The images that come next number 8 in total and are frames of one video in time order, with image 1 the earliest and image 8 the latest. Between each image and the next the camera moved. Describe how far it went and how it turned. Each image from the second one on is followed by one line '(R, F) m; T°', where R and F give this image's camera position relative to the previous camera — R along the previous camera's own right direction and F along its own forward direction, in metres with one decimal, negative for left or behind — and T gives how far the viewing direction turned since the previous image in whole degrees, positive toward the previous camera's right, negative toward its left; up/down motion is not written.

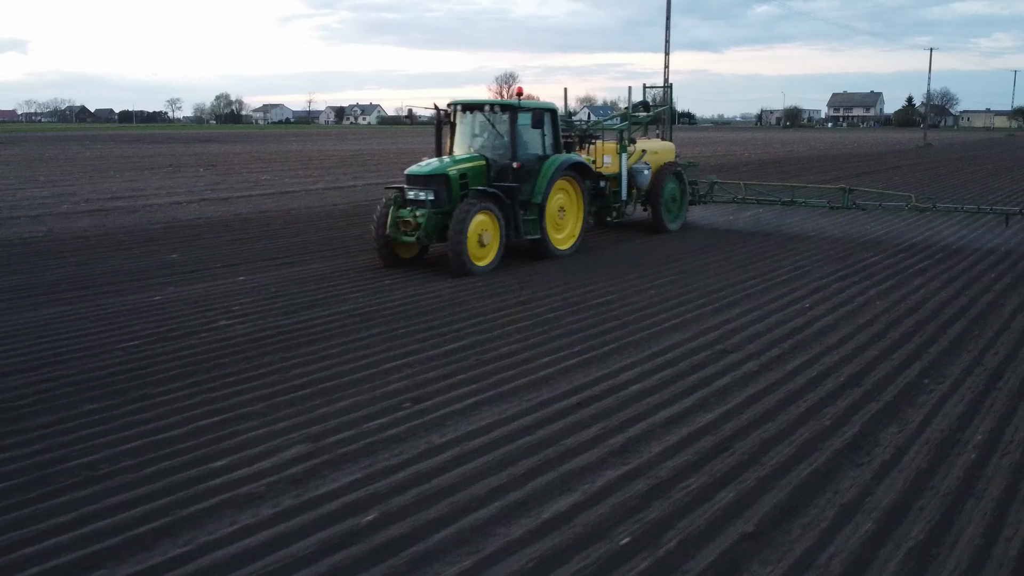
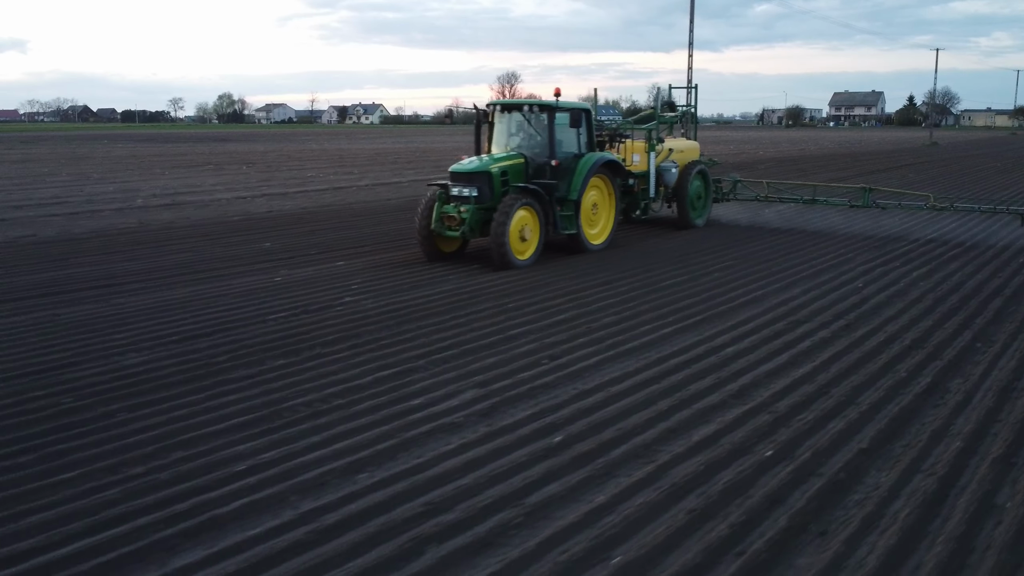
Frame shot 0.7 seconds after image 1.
(-0.8, -0.9) m; 0°
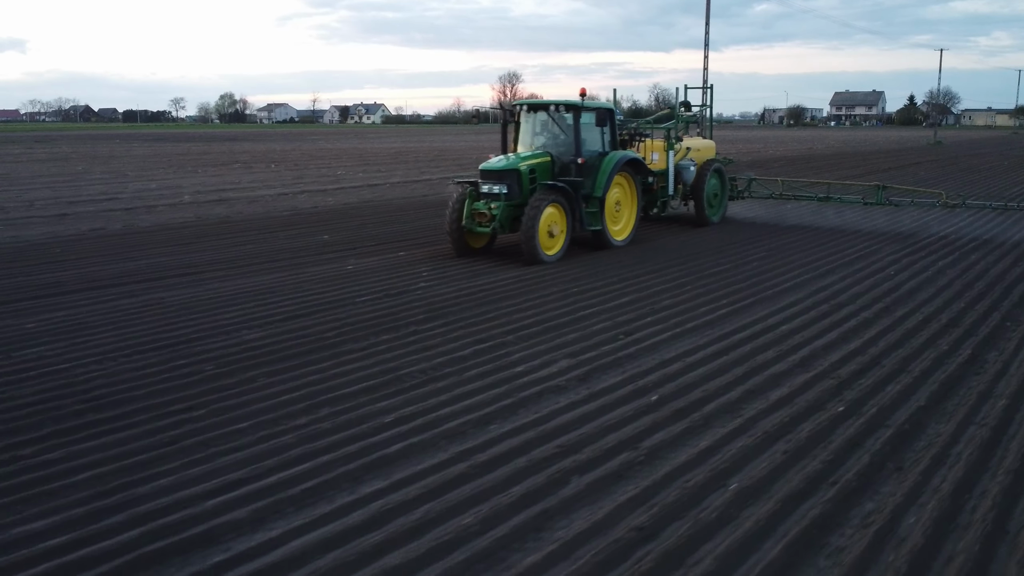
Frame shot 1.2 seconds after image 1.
(-0.6, -0.6) m; 0°
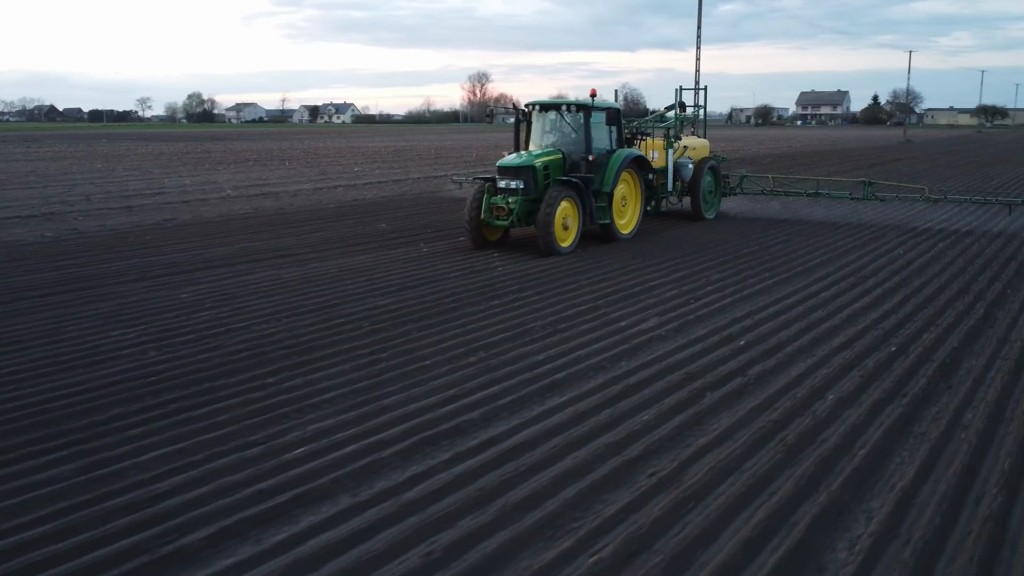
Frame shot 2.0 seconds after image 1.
(-1.0, -1.1) m; +2°
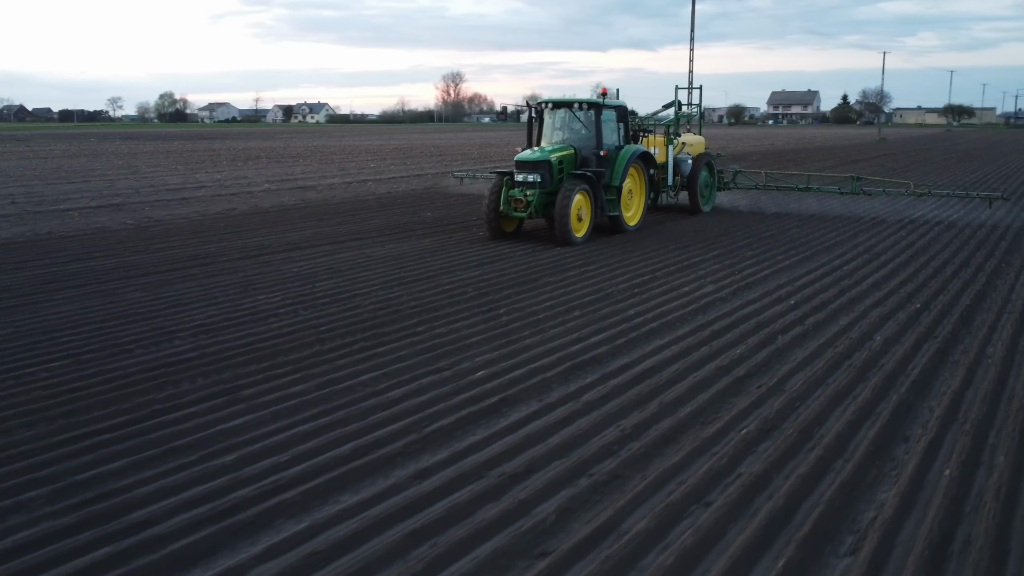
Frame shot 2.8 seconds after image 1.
(-1.0, -1.1) m; +2°
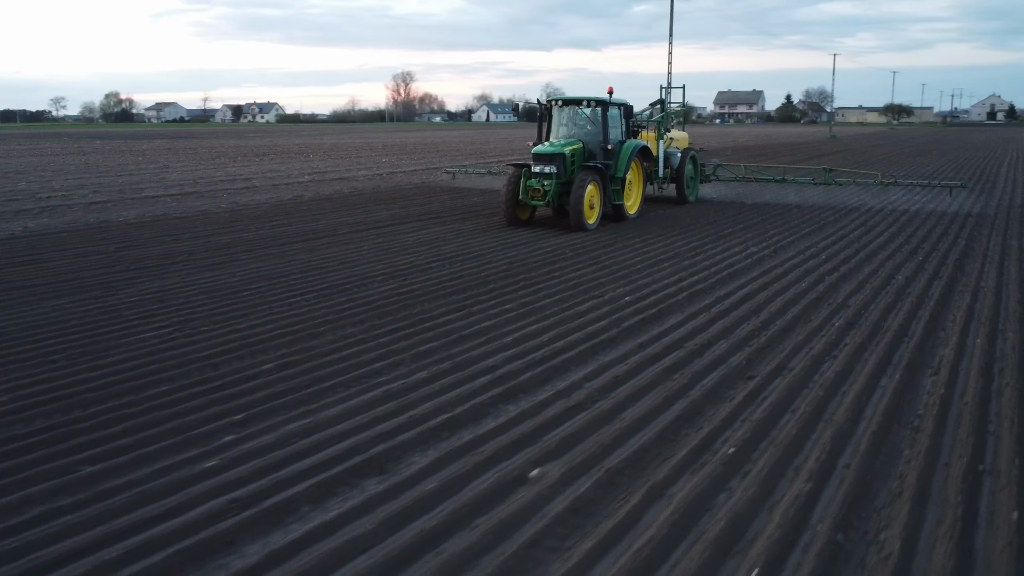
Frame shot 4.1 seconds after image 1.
(-1.5, -1.9) m; +3°
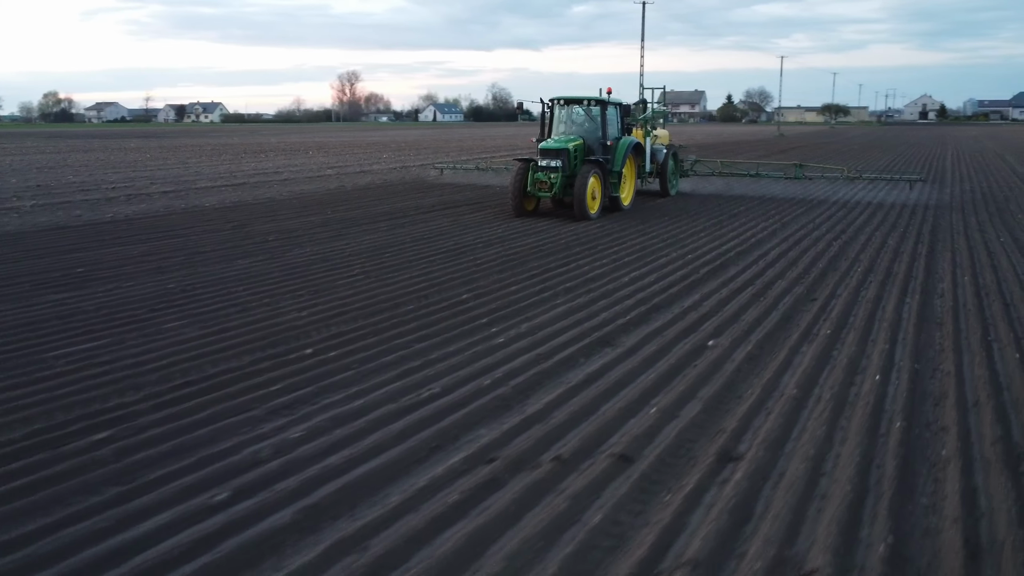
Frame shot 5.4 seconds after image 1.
(-1.5, -1.8) m; +3°
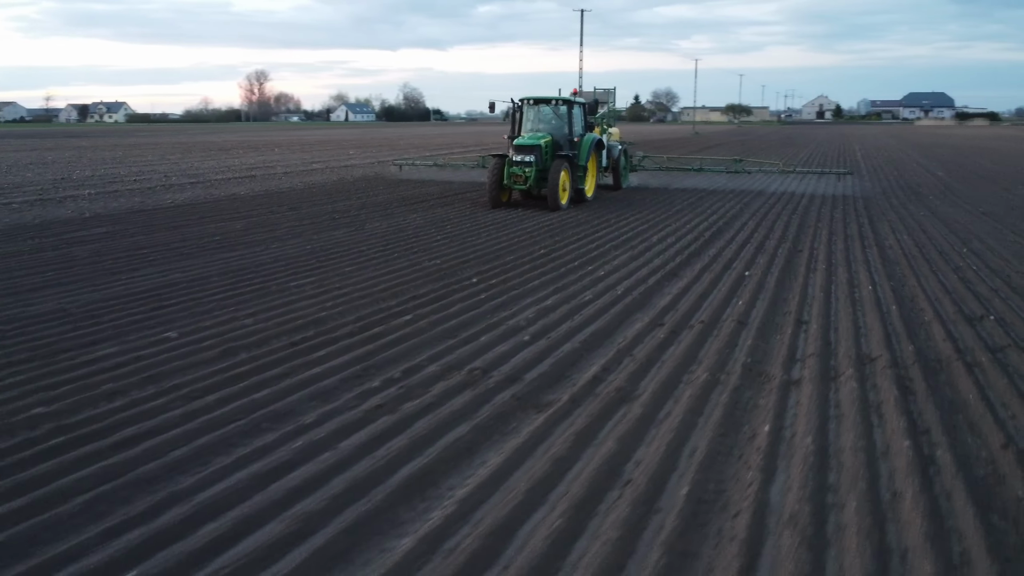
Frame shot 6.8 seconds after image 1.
(-1.6, -2.0) m; +5°
